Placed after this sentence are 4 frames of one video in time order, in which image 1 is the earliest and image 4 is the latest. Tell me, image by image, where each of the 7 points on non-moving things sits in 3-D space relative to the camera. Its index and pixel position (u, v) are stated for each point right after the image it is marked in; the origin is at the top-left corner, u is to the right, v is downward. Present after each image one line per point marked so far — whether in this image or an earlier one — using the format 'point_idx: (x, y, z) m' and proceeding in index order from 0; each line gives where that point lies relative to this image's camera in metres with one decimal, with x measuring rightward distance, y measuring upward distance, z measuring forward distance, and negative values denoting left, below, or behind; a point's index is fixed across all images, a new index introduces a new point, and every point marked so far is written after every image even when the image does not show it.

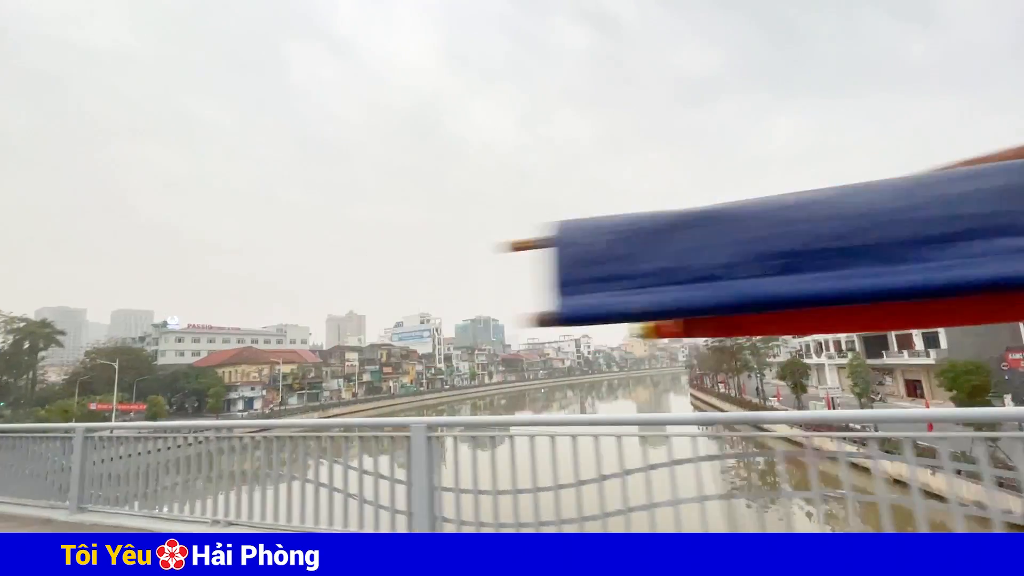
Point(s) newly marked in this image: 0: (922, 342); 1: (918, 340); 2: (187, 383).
0: (+7.6, -1.0, +9.5) m
1: (+7.5, -1.0, +9.6) m
2: (-11.1, -3.2, +17.5) m
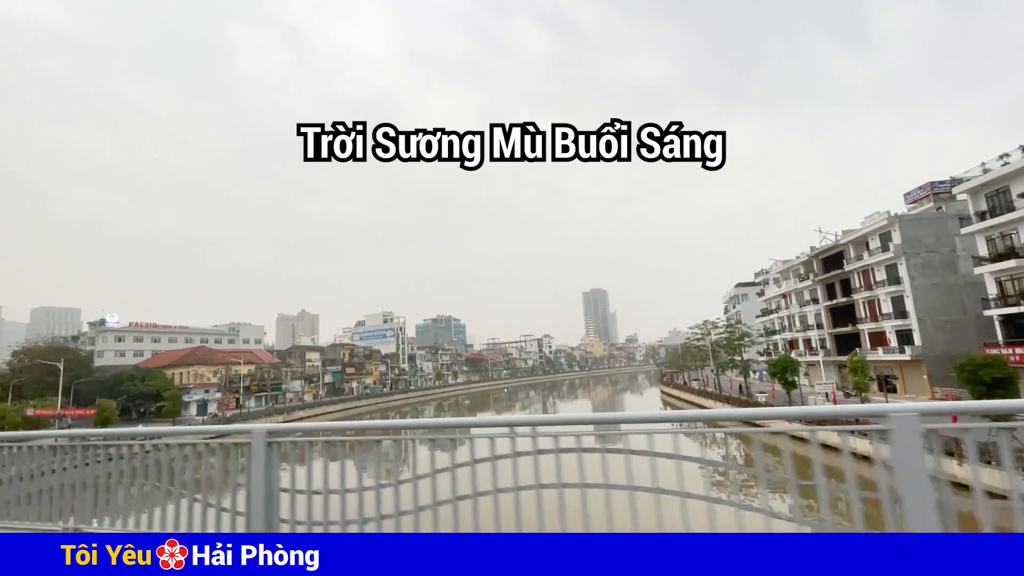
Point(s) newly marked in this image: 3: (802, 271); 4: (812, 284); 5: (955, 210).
0: (+7.4, -1.0, +9.9) m
1: (+7.4, -1.0, +10.0) m
2: (-11.9, -3.1, +16.2) m
3: (+7.7, +0.4, +13.6) m
4: (+7.5, +0.1, +12.9) m
5: (+8.6, +1.5, +9.9) m
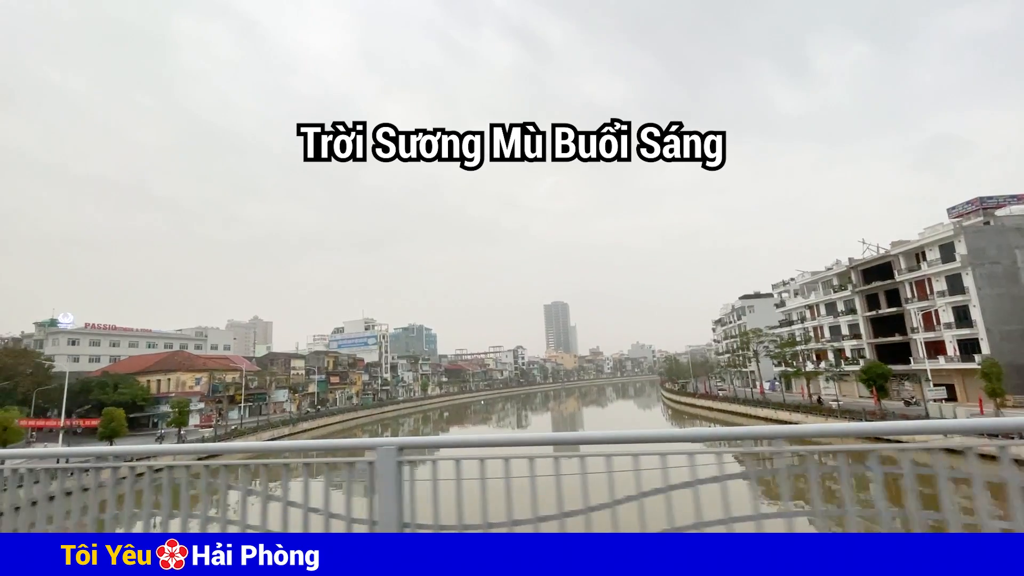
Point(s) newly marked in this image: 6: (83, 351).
0: (+8.7, -1.2, +10.1) m
1: (+8.7, -1.2, +10.1) m
2: (-11.2, -2.9, +14.2) m
3: (+8.7, +0.1, +13.8) m
4: (+8.6, -0.2, +13.1) m
5: (+9.9, +1.3, +10.3) m
6: (-15.7, -2.3, +19.0) m
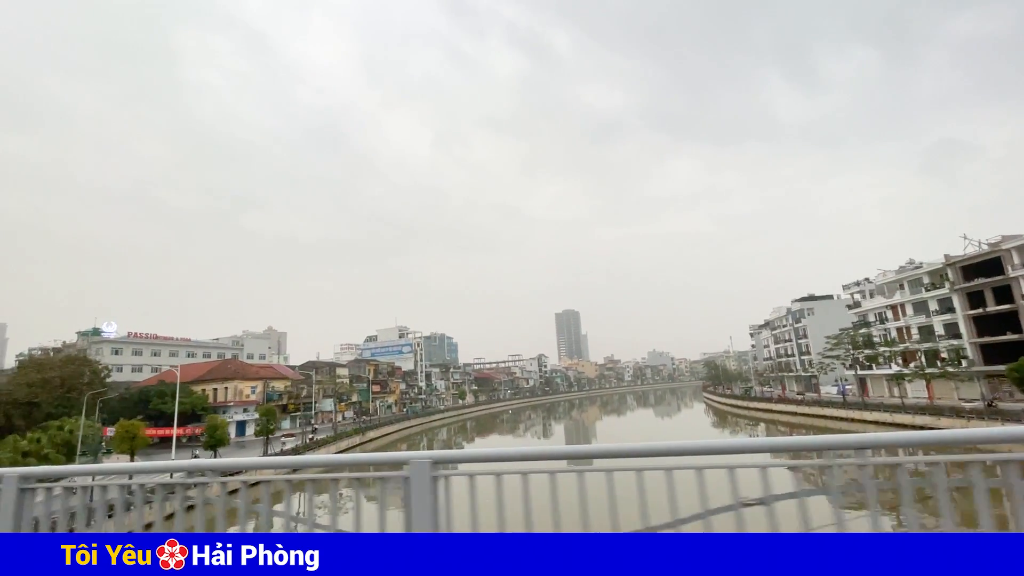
0: (+10.8, -1.1, +9.7) m
1: (+10.8, -1.1, +9.7) m
2: (-9.1, -3.1, +13.6) m
3: (+10.7, +0.2, +13.4) m
4: (+10.6, -0.1, +12.7) m
5: (+12.0, +1.4, +10.0) m
6: (-13.7, -2.6, +18.3) m
